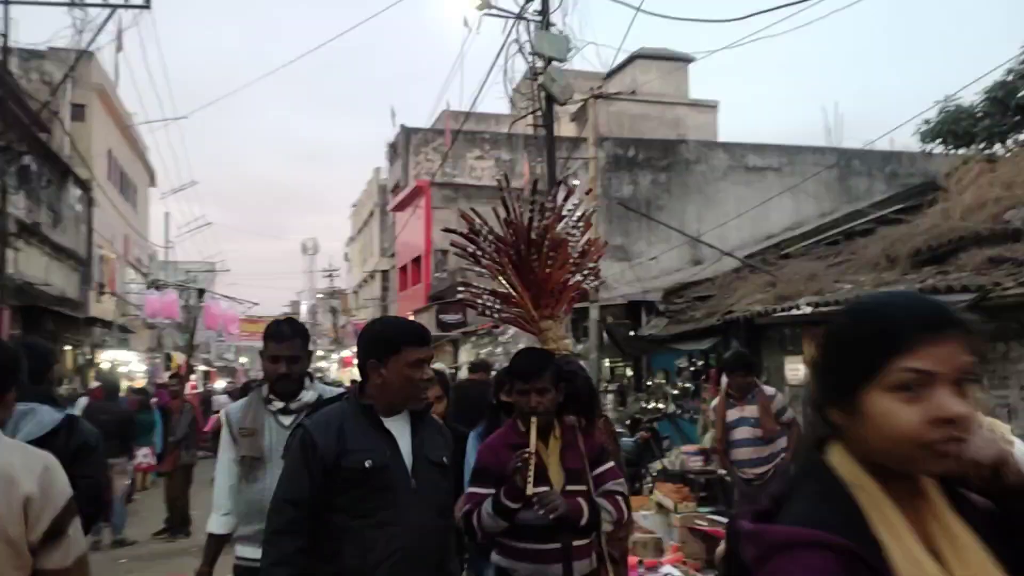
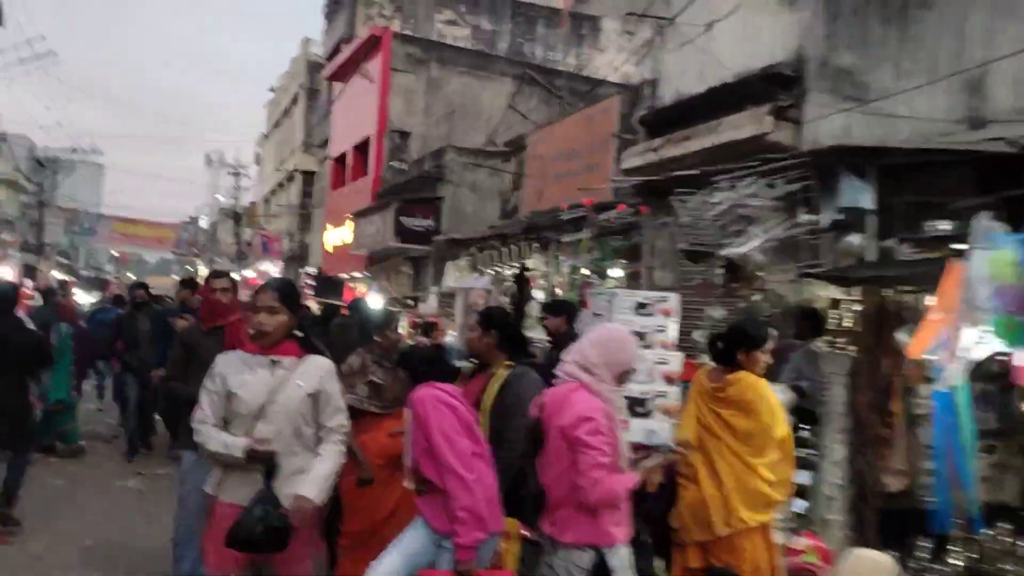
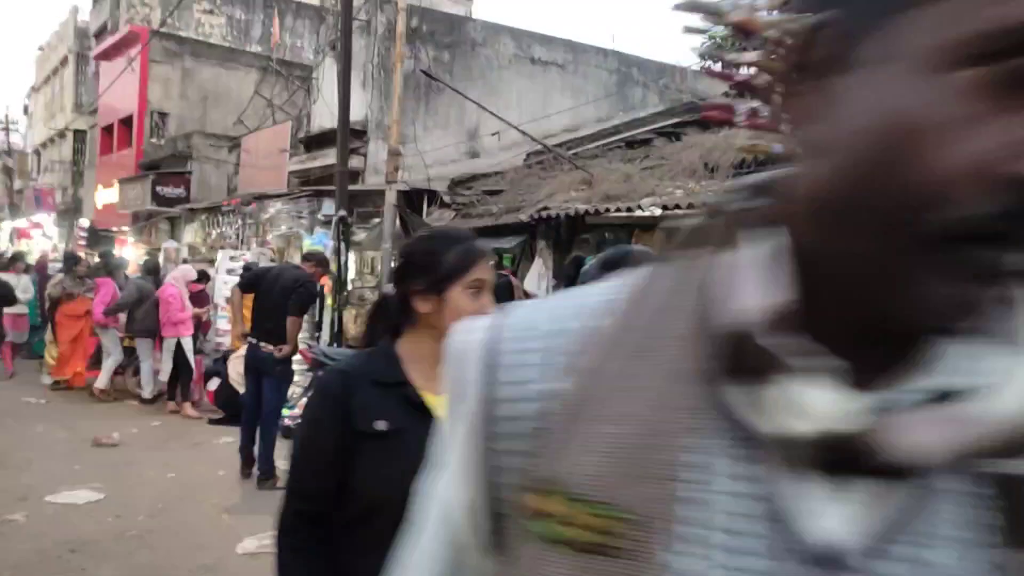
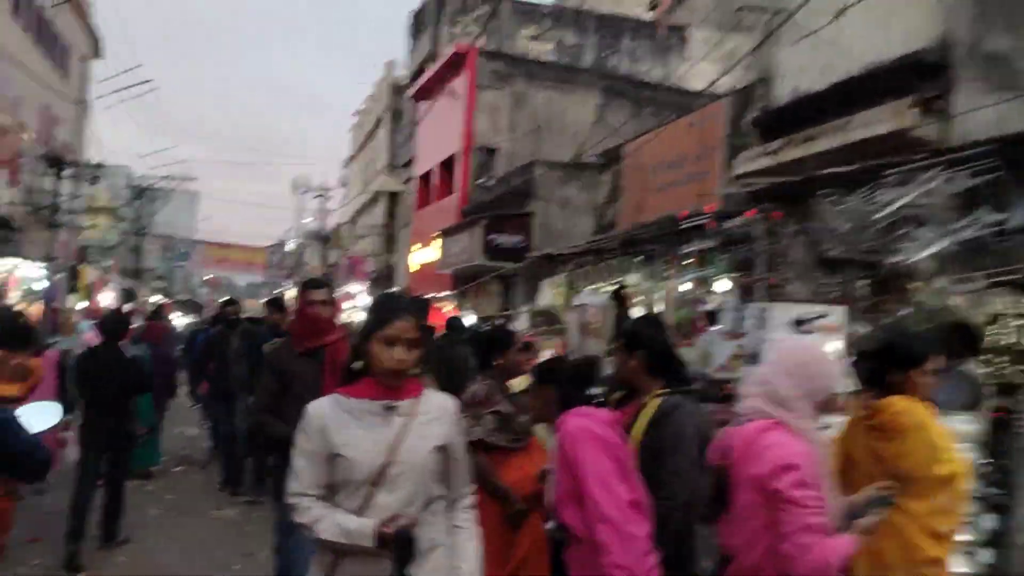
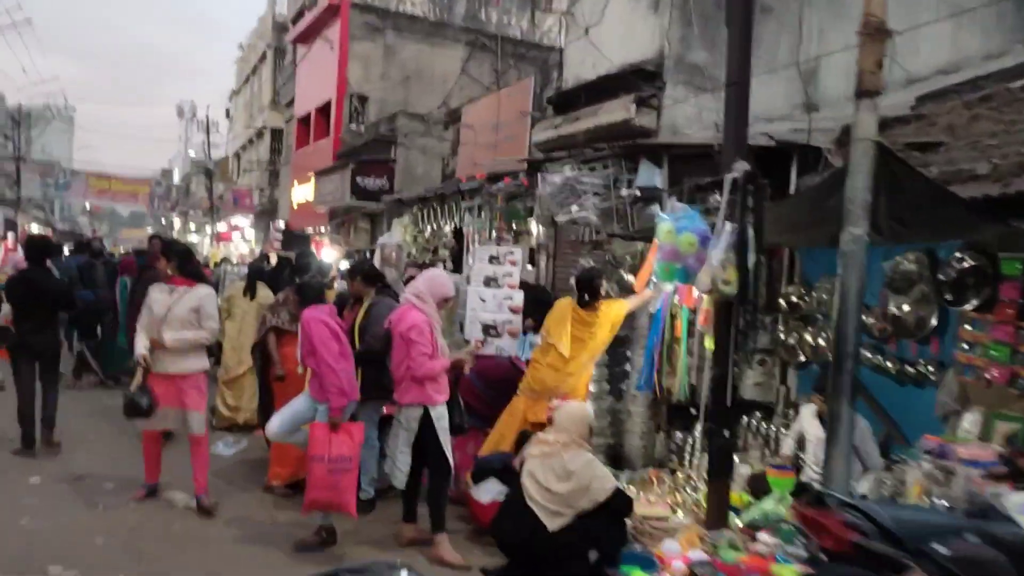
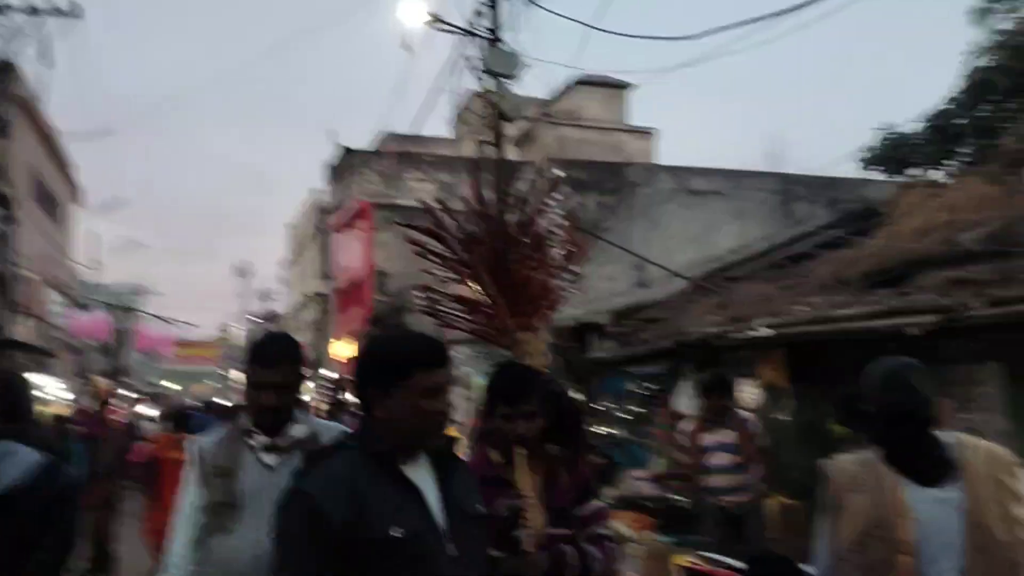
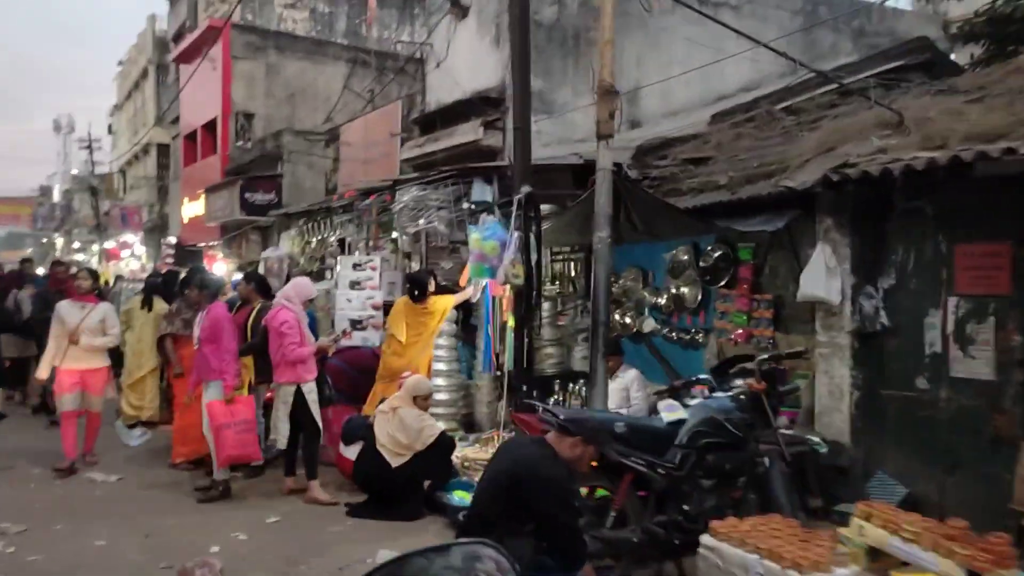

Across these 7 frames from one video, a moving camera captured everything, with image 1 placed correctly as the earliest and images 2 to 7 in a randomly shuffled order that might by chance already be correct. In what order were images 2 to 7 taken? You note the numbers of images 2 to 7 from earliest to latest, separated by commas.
6, 3, 7, 5, 2, 4
